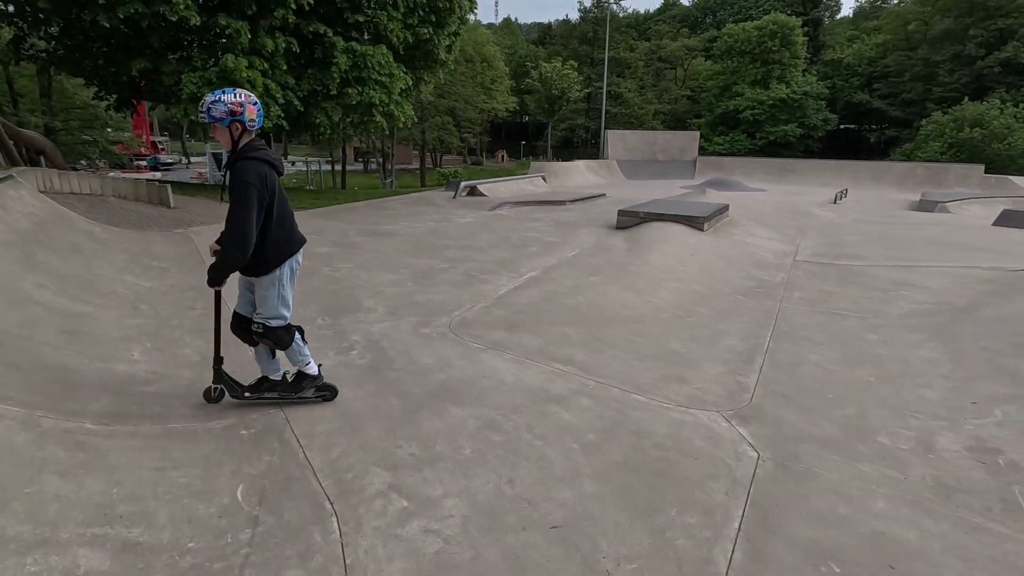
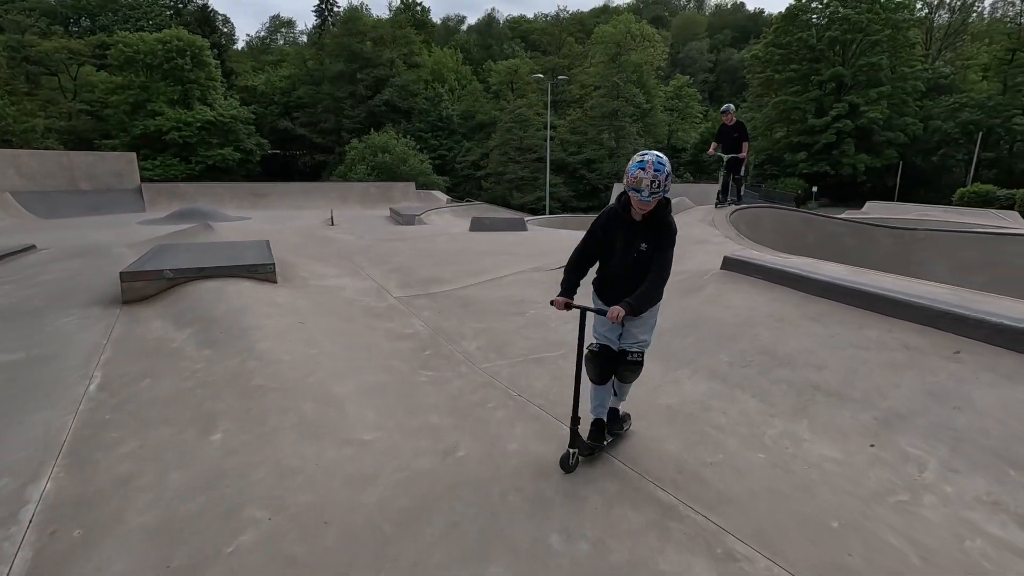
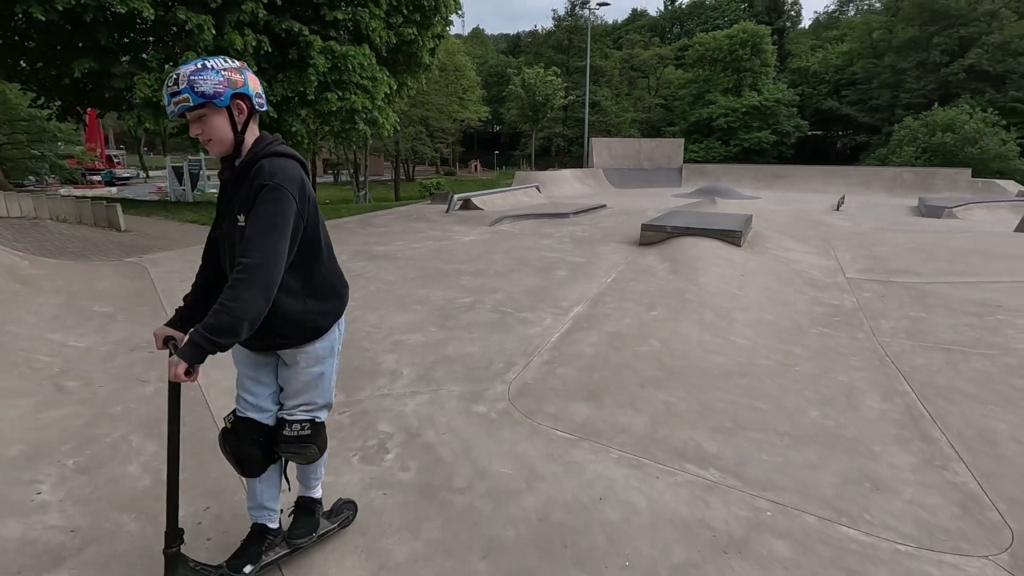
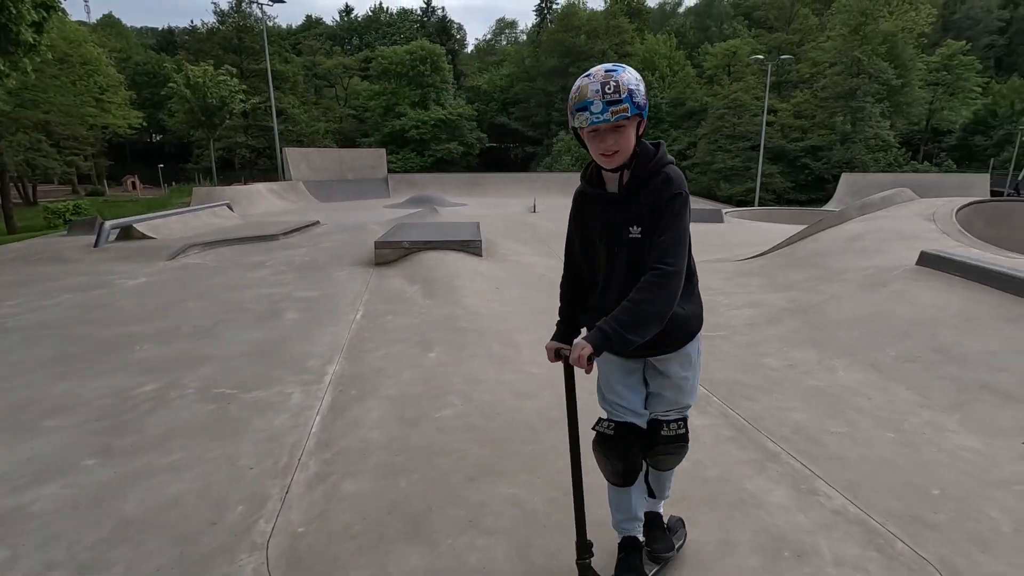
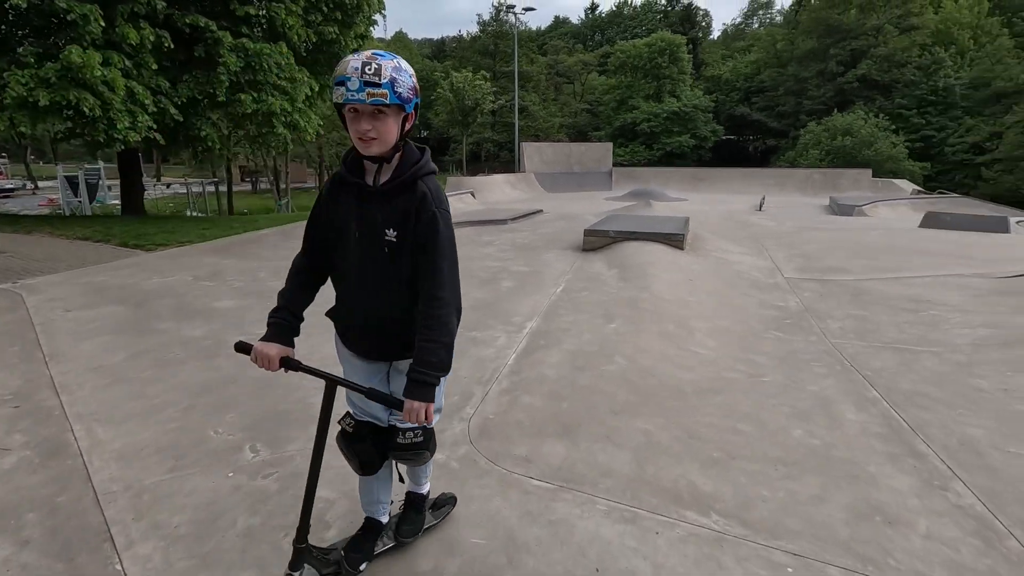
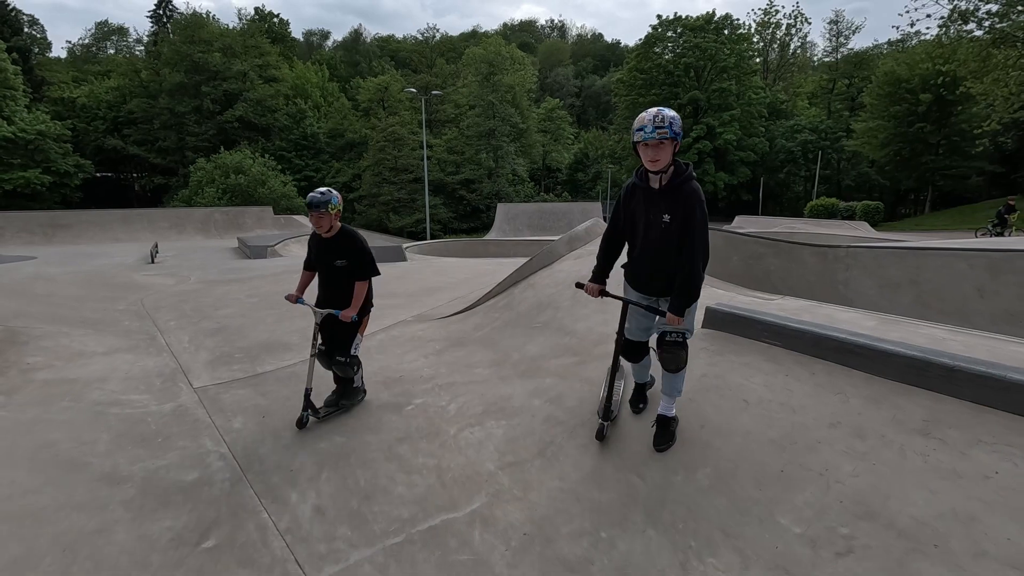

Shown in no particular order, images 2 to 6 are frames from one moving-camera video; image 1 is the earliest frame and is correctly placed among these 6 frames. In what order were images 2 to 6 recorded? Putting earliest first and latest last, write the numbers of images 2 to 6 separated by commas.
3, 5, 4, 2, 6
